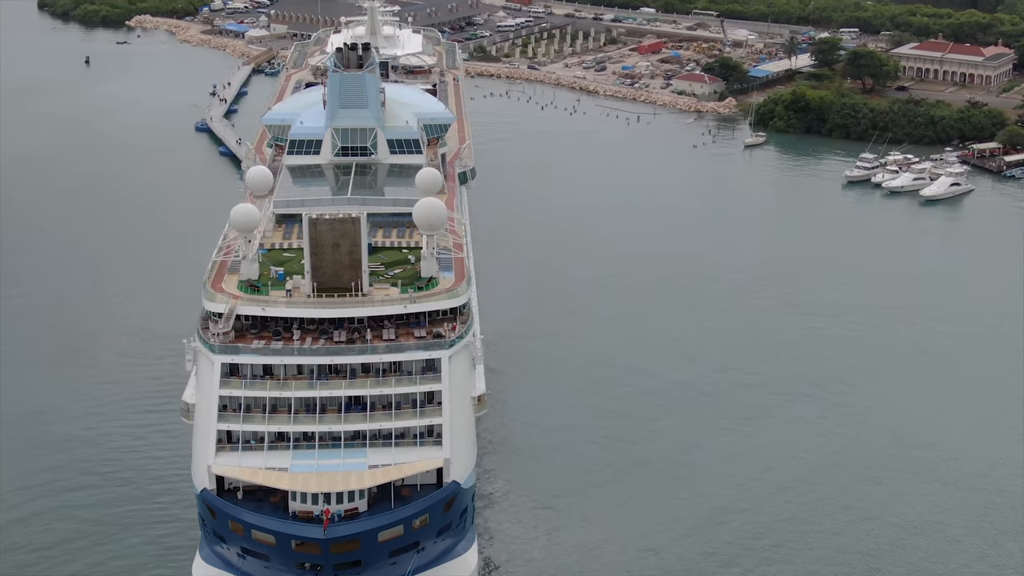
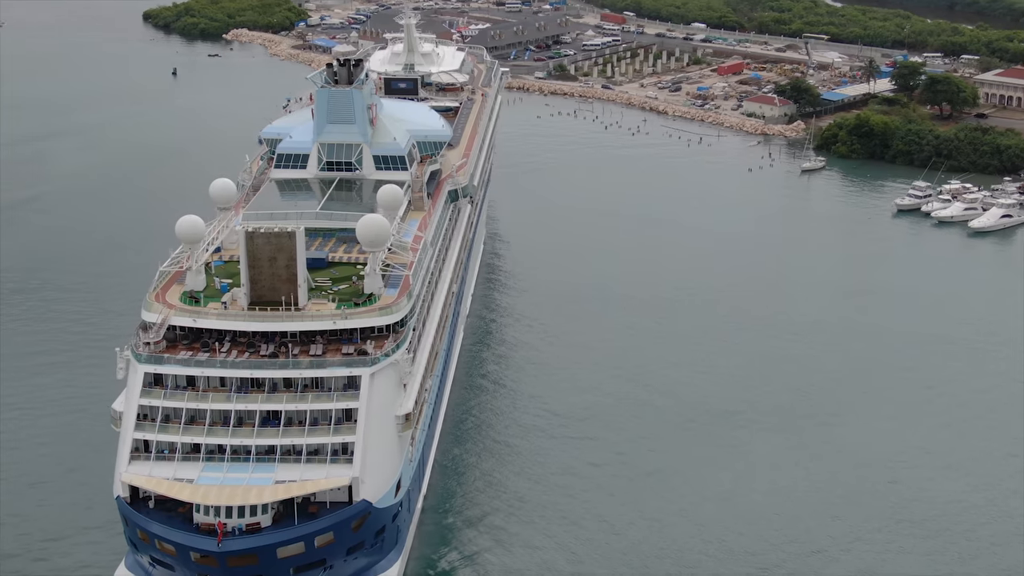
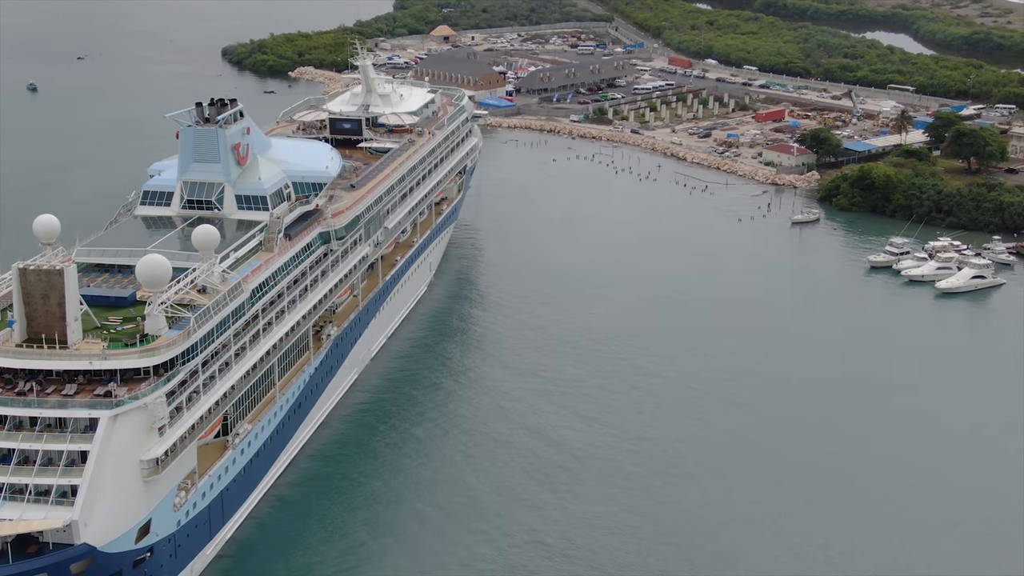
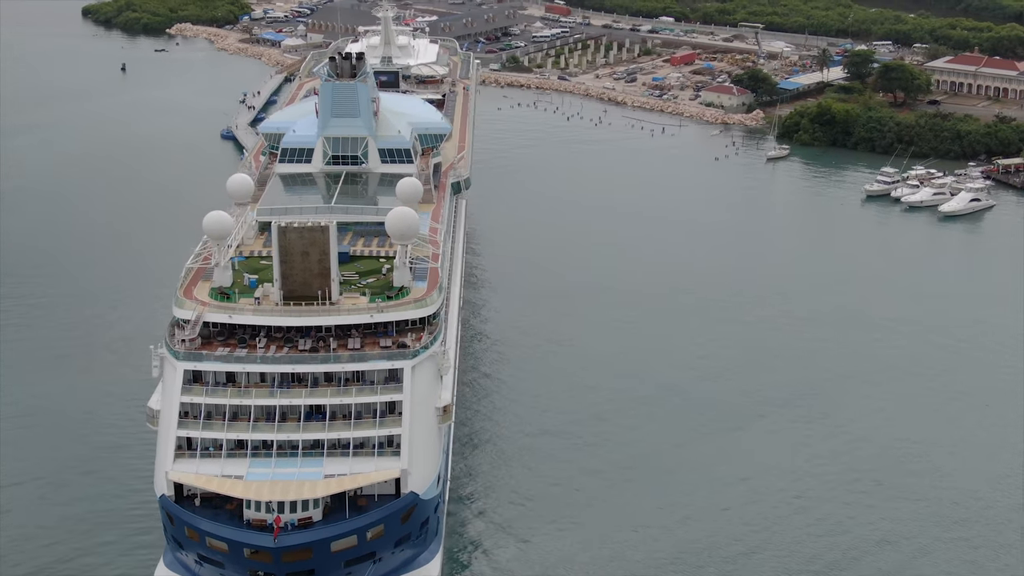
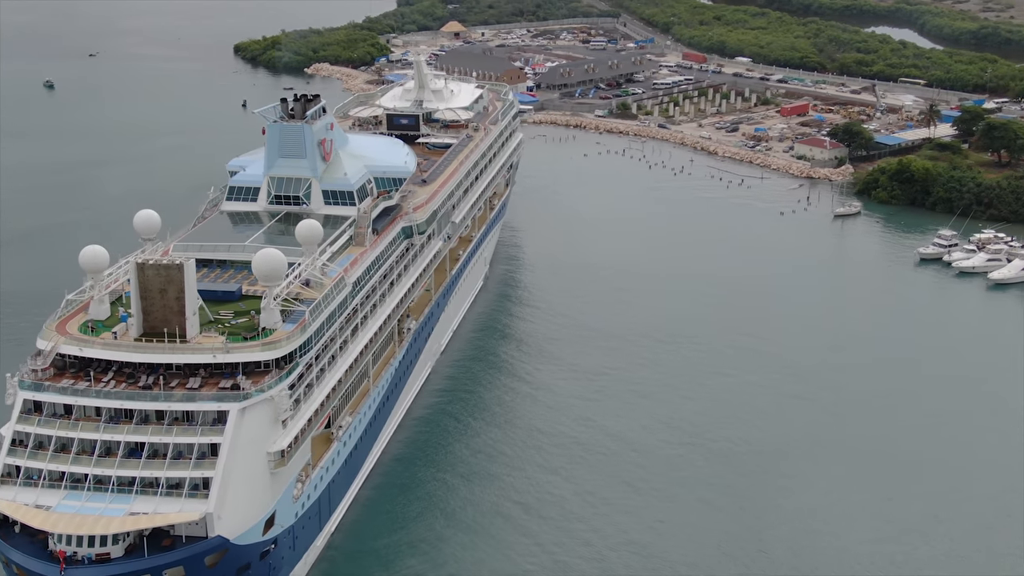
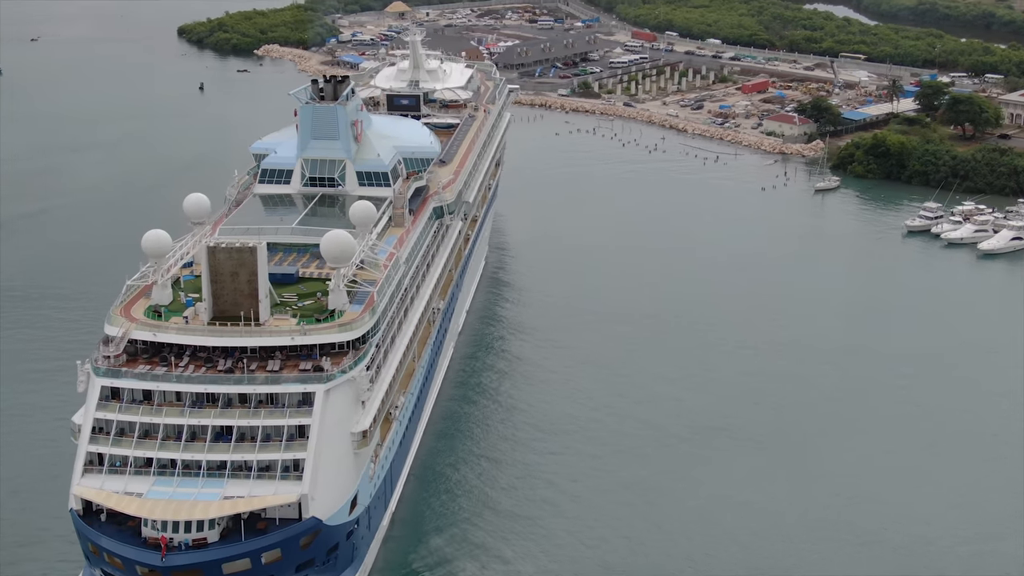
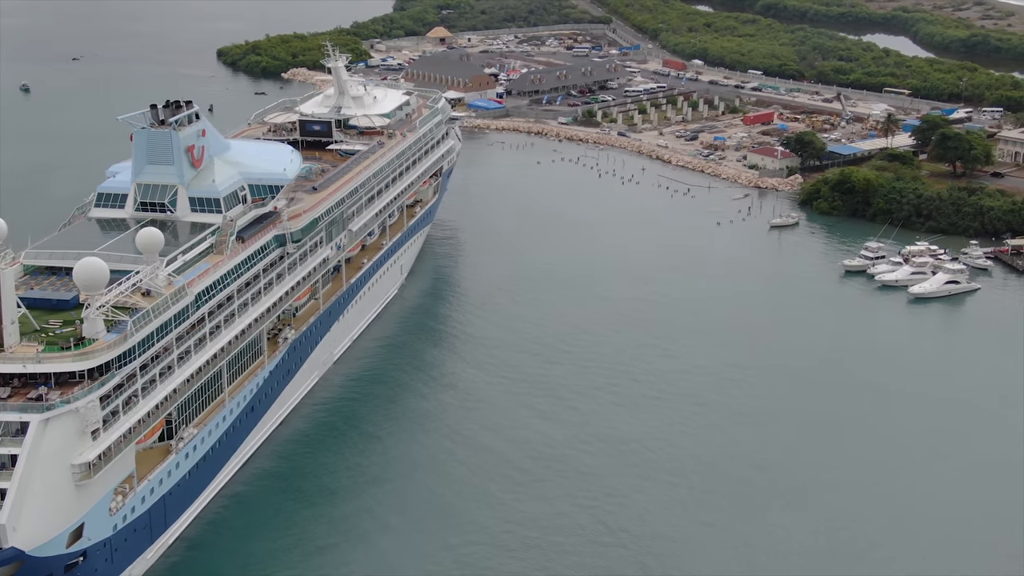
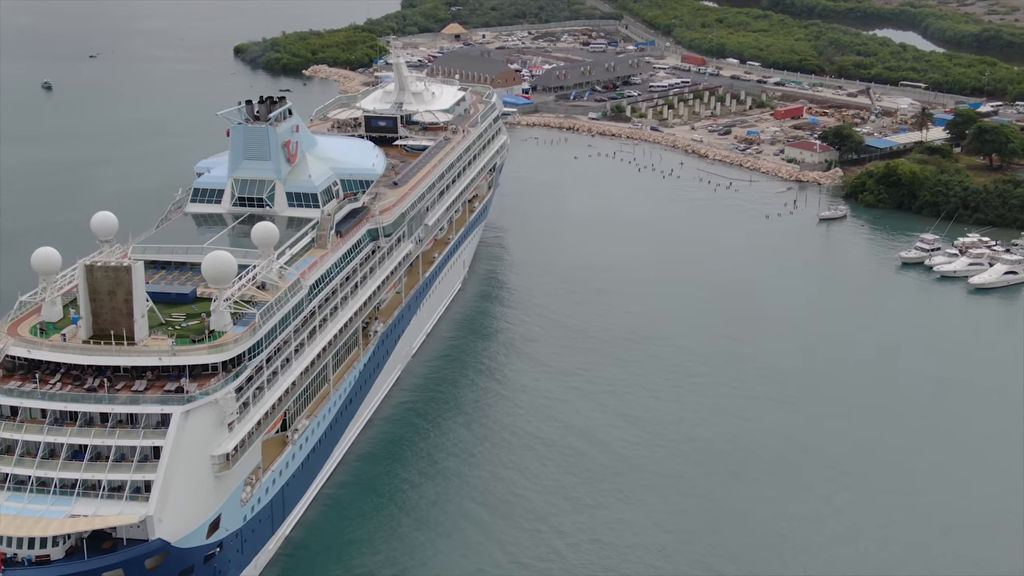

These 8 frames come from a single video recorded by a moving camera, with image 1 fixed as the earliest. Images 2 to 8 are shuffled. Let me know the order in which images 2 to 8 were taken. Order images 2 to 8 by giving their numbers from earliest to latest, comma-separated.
4, 2, 6, 5, 8, 3, 7
